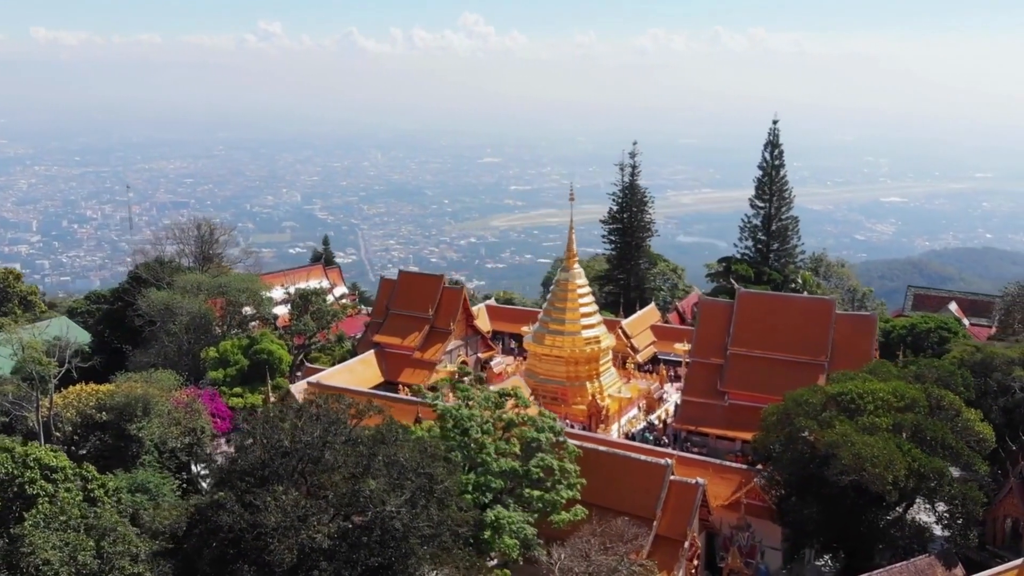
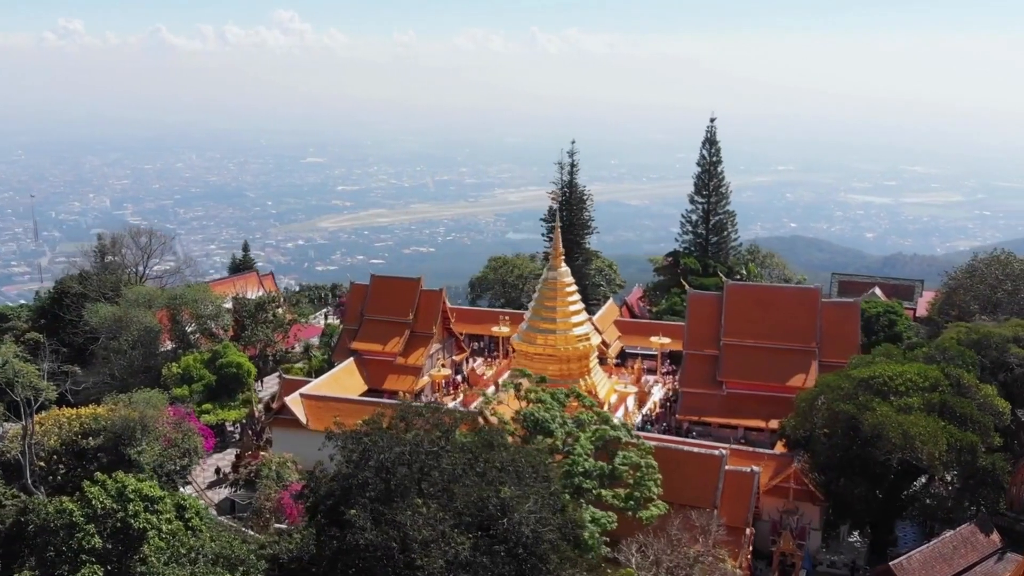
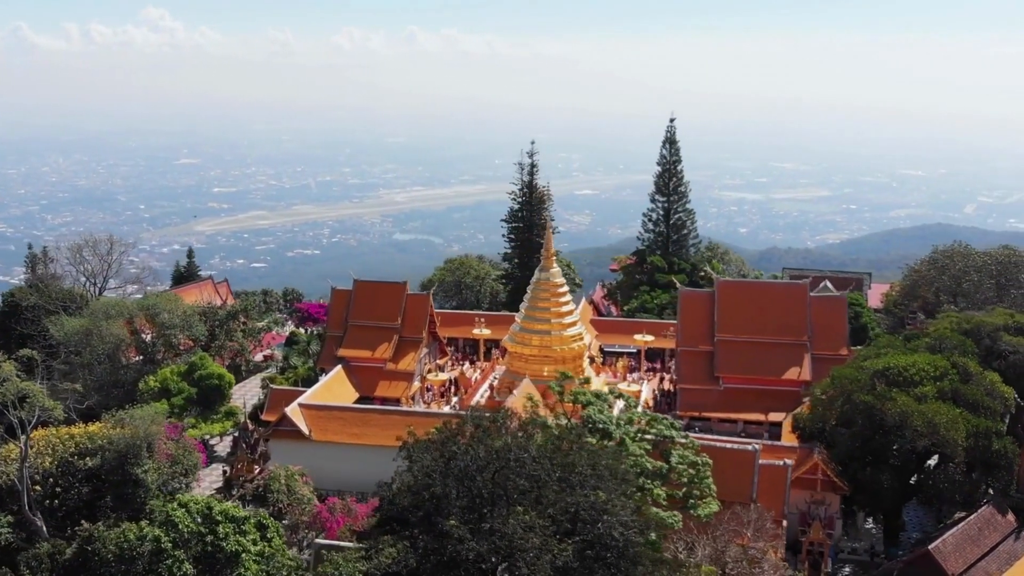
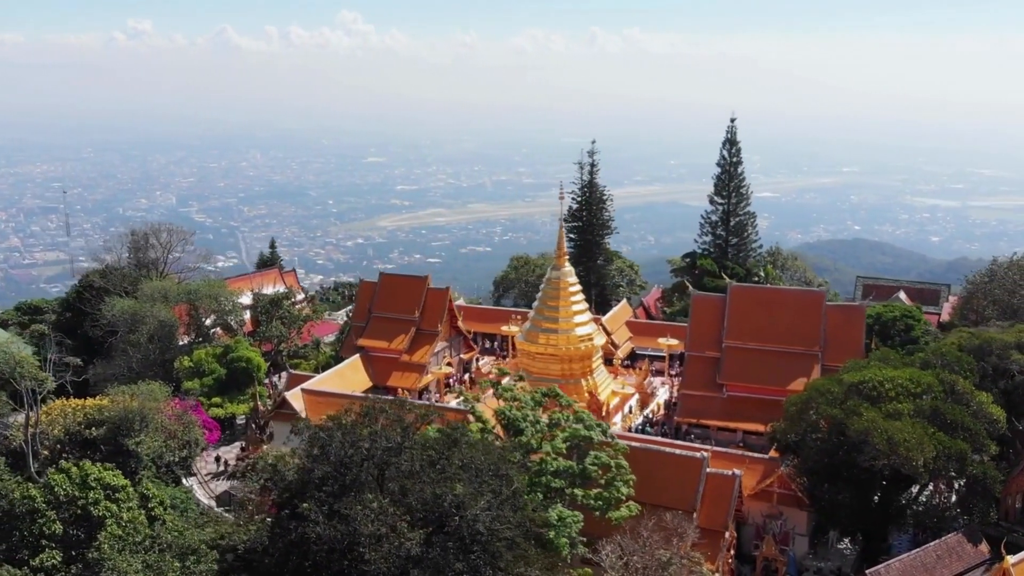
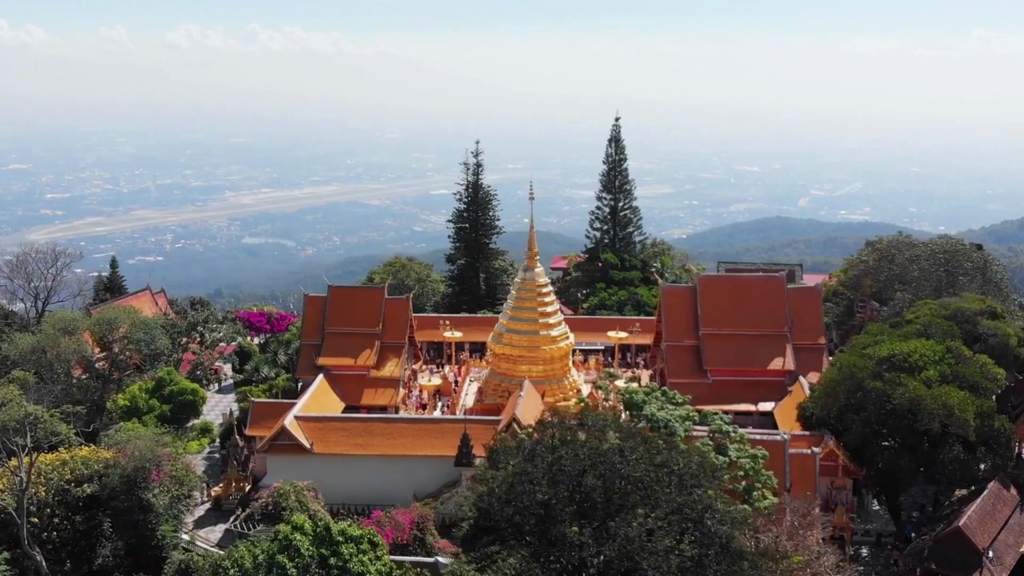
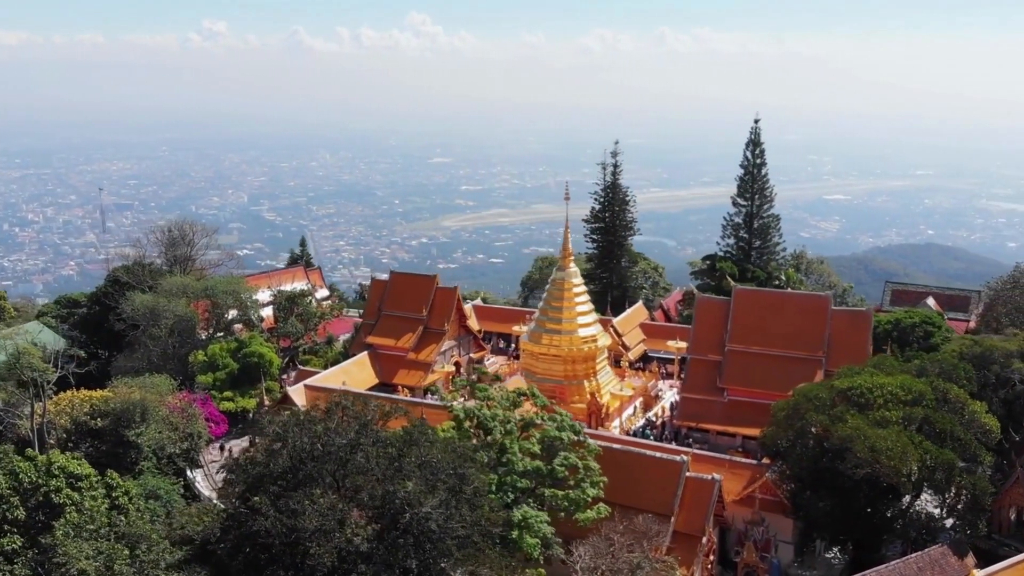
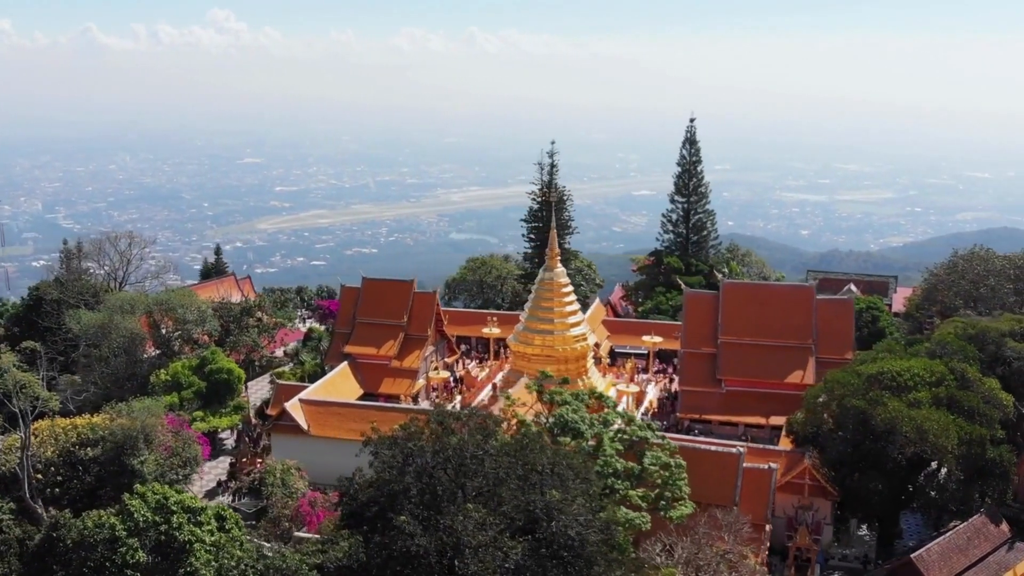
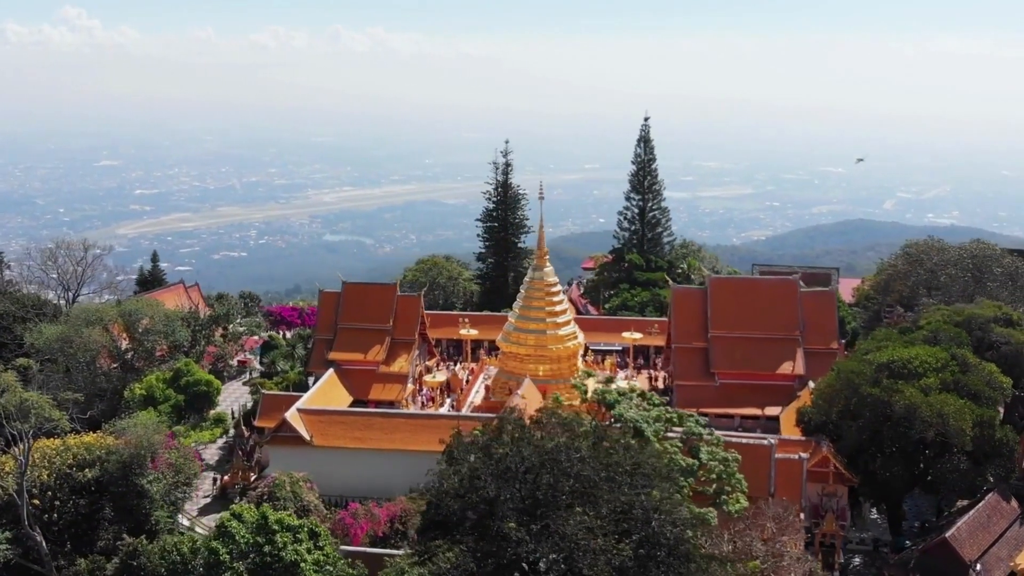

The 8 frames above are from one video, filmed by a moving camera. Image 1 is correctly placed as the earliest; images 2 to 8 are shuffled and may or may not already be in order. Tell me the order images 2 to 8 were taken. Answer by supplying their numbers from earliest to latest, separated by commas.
6, 4, 2, 7, 3, 8, 5
